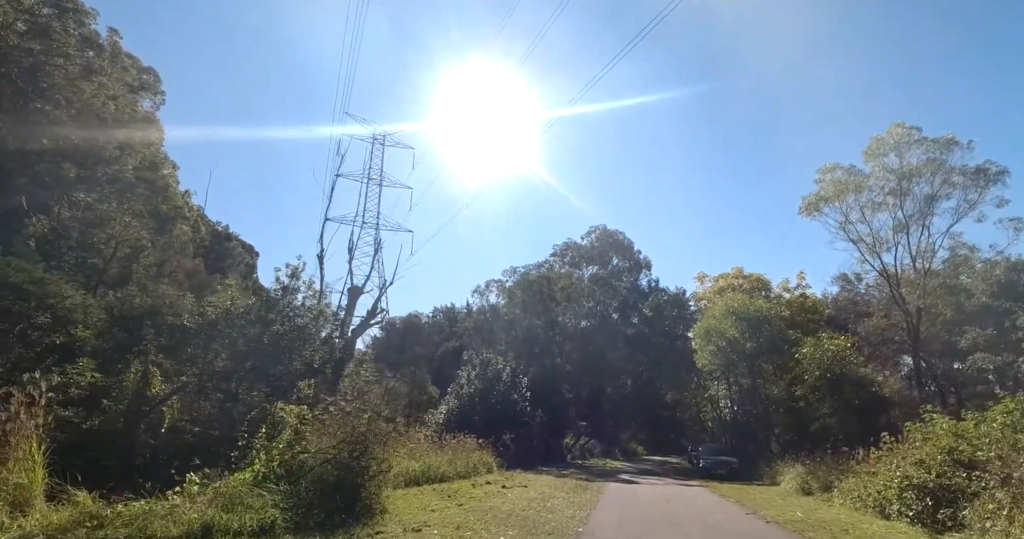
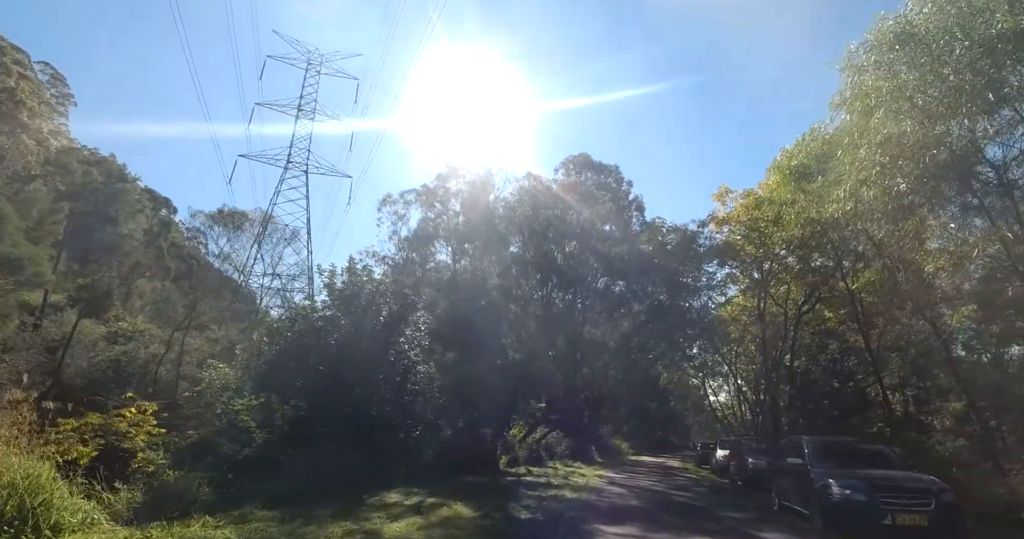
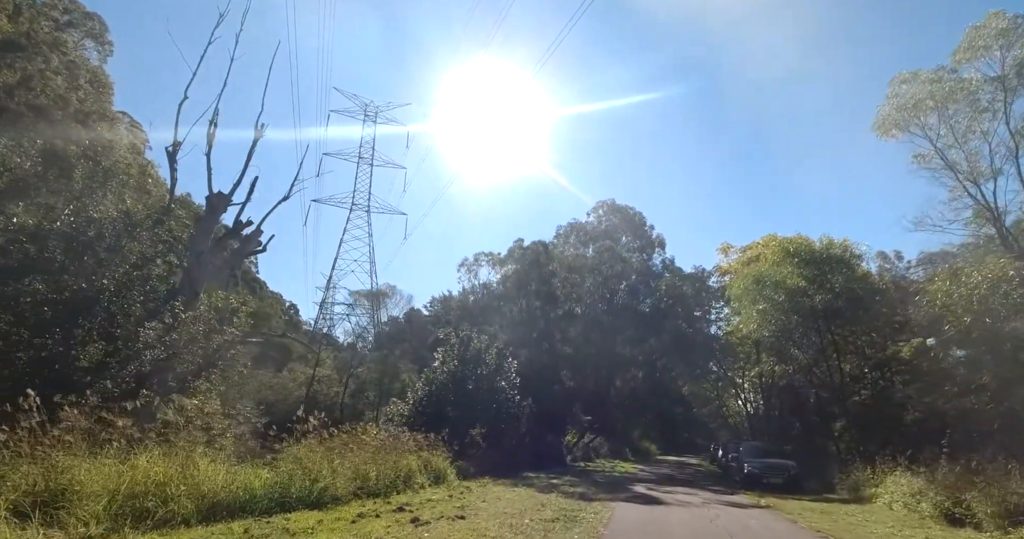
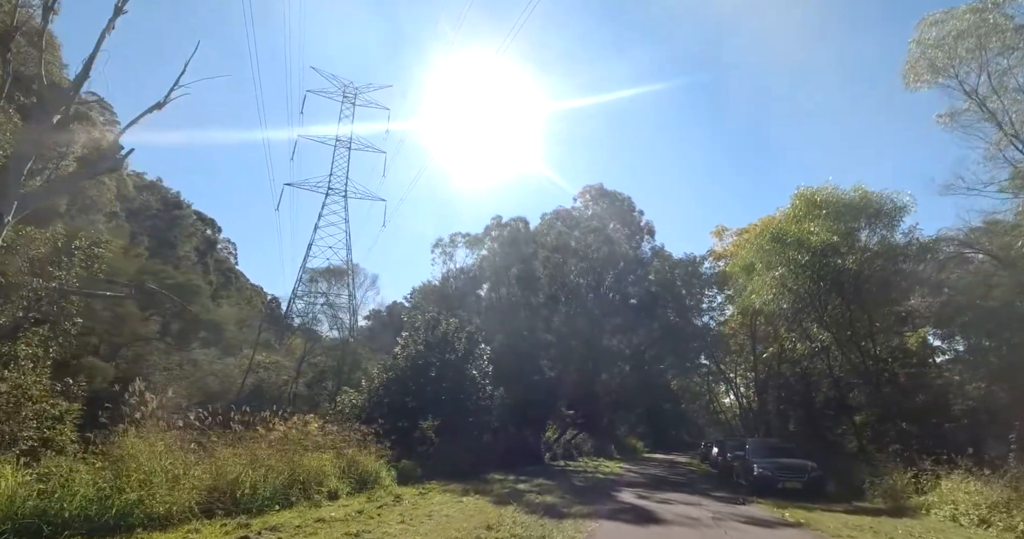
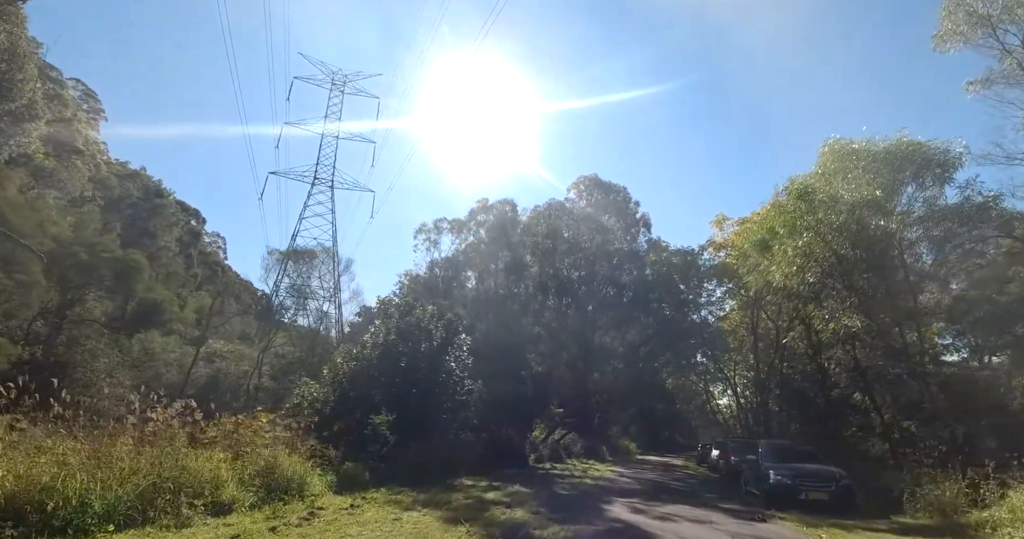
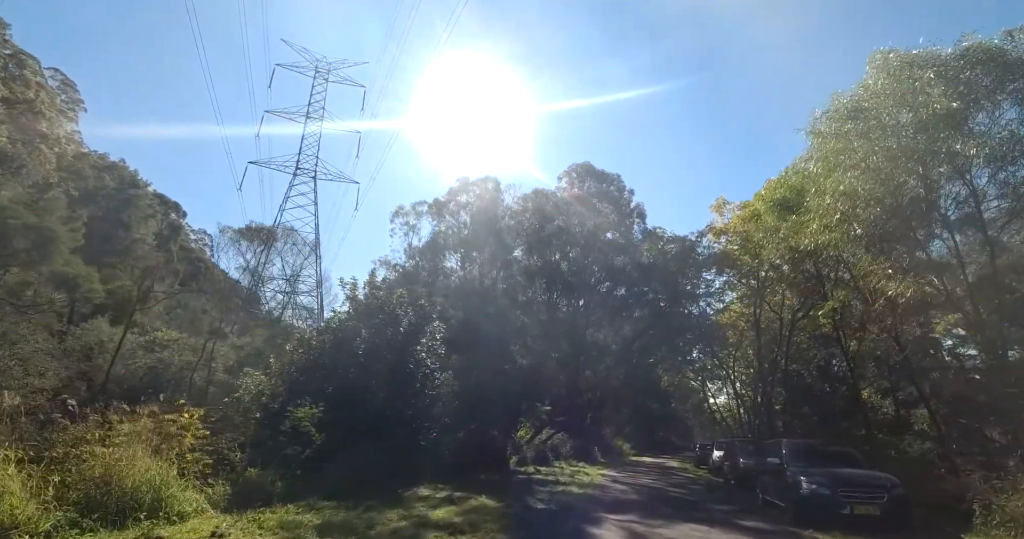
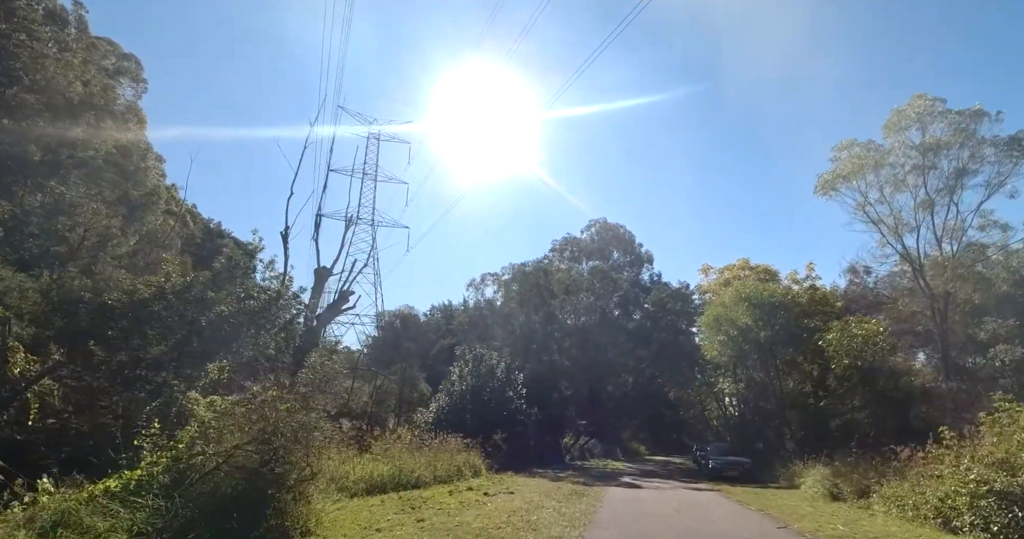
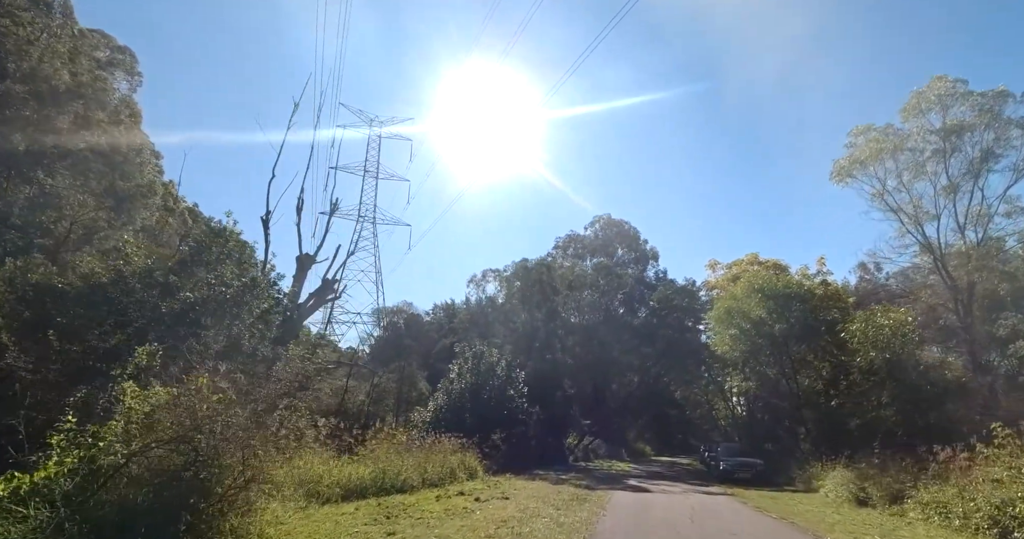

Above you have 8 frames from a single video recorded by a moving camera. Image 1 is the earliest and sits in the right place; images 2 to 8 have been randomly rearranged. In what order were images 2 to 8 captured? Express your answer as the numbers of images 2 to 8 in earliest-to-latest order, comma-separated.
7, 8, 3, 4, 5, 6, 2
